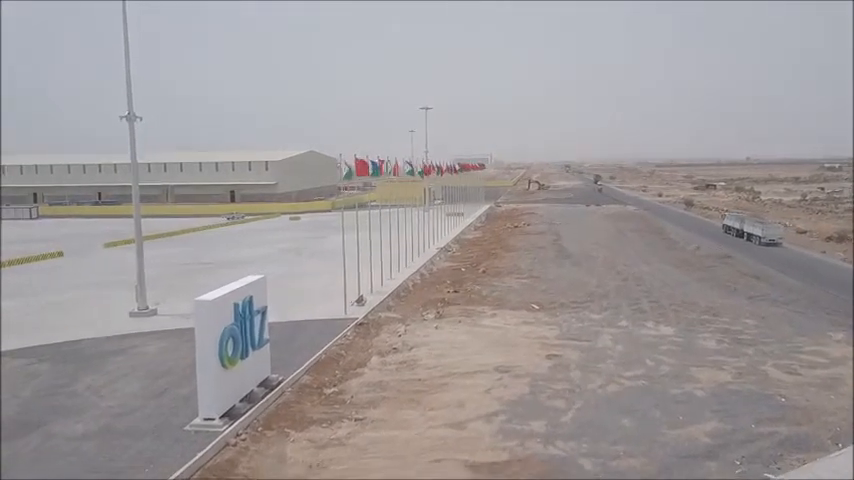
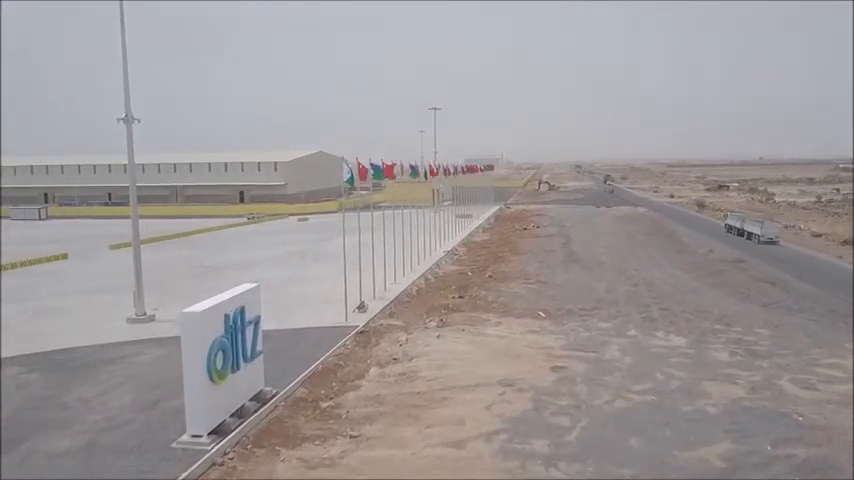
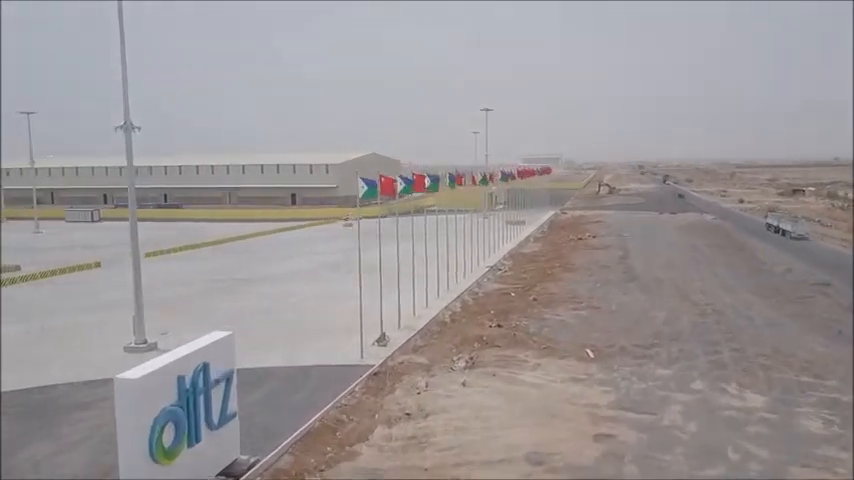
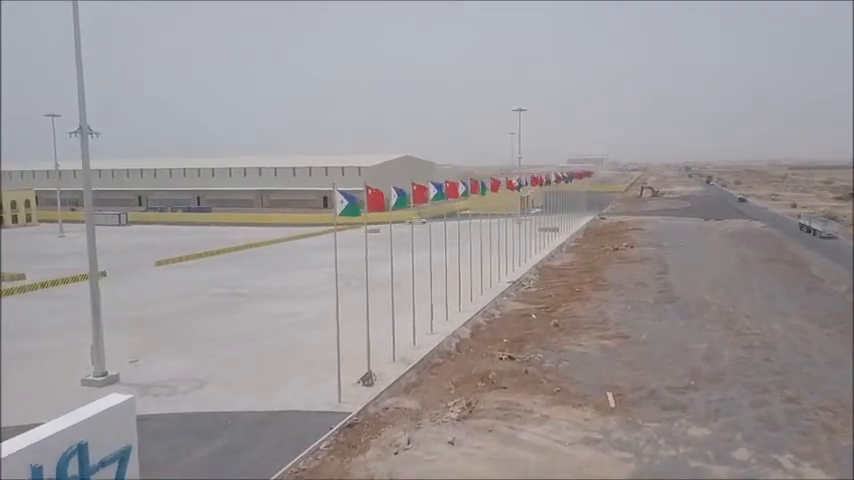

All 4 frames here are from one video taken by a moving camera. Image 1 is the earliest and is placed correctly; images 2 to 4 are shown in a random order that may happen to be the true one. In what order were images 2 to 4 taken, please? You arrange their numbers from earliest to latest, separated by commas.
2, 3, 4
